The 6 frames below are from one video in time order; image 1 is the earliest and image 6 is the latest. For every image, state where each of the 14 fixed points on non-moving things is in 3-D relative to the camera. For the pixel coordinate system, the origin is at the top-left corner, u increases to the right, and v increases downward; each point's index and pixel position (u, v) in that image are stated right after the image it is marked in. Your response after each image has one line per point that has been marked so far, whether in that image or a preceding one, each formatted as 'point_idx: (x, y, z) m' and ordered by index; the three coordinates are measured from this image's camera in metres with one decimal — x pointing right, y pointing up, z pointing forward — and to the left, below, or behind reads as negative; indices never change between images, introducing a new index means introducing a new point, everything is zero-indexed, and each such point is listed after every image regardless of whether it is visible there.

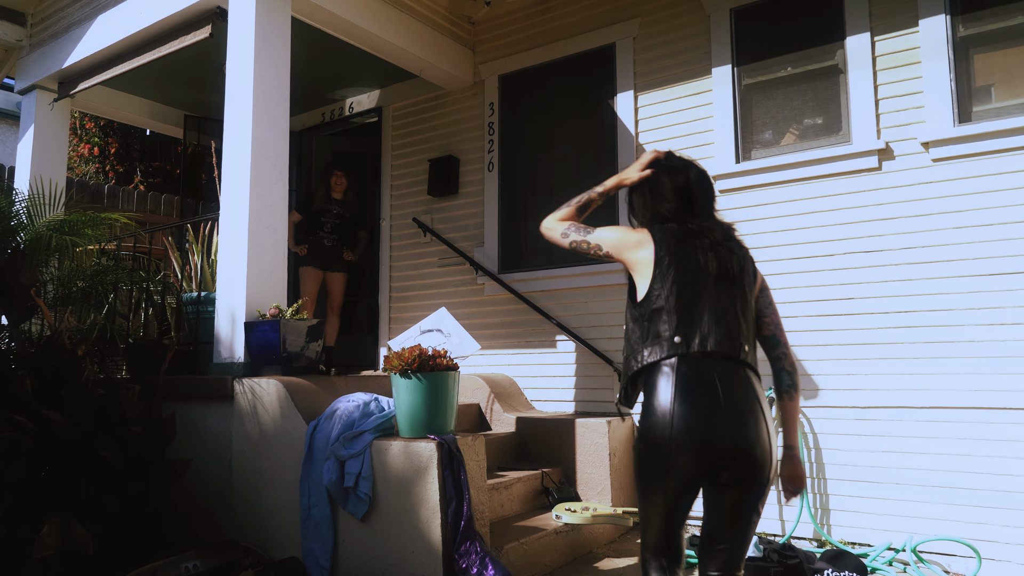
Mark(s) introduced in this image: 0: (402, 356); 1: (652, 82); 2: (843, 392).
0: (-0.5, -0.3, +3.4) m
1: (+1.0, +1.4, +5.1) m
2: (+1.9, -0.6, +4.2) m
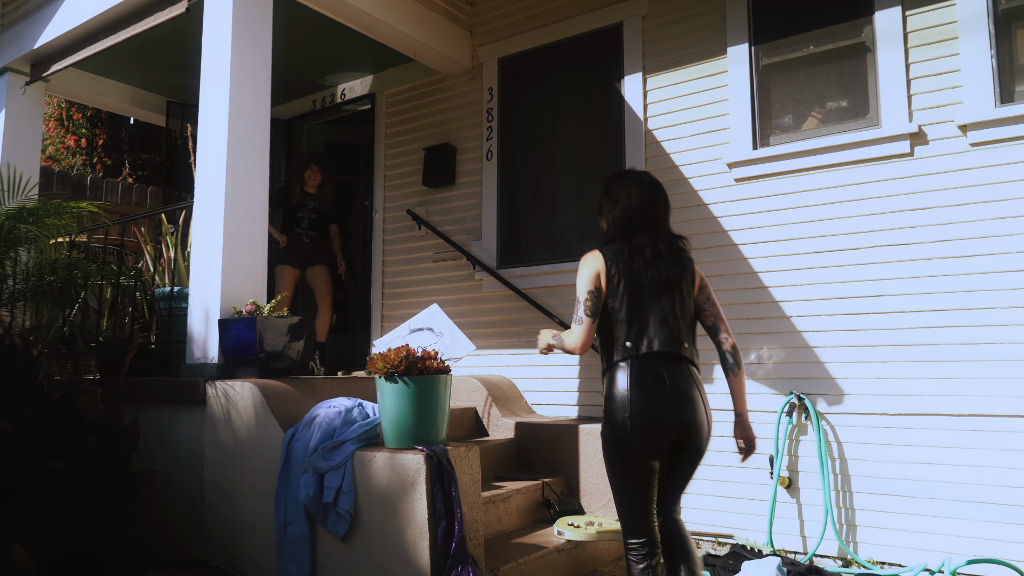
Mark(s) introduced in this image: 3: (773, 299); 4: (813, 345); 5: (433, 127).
0: (-0.5, -0.3, +3.0) m
1: (+1.0, +1.4, +4.7) m
2: (+1.8, -0.6, +3.8) m
3: (+1.5, -0.1, +4.2) m
4: (+1.6, -0.3, +4.0) m
5: (-0.6, +1.3, +5.8) m
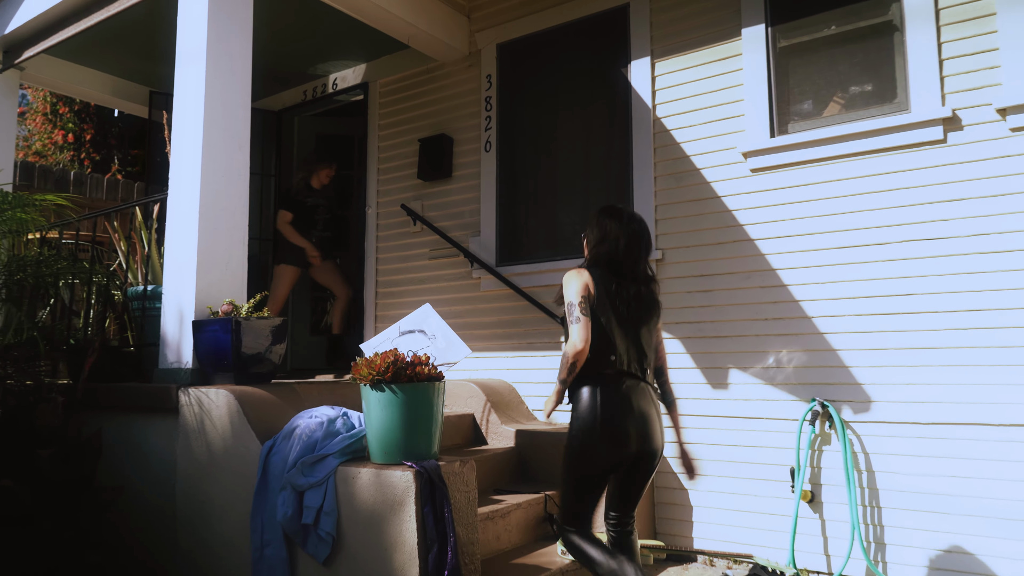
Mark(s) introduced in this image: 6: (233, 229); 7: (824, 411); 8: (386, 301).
0: (-0.5, -0.3, +2.7) m
1: (+1.0, +1.4, +4.4) m
2: (+1.8, -0.6, +3.5) m
3: (+1.5, -0.1, +3.9) m
4: (+1.6, -0.3, +3.7) m
5: (-0.6, +1.3, +5.5) m
6: (-1.4, +0.3, +3.6) m
7: (+1.5, -0.6, +3.7) m
8: (-1.0, -0.1, +5.6) m
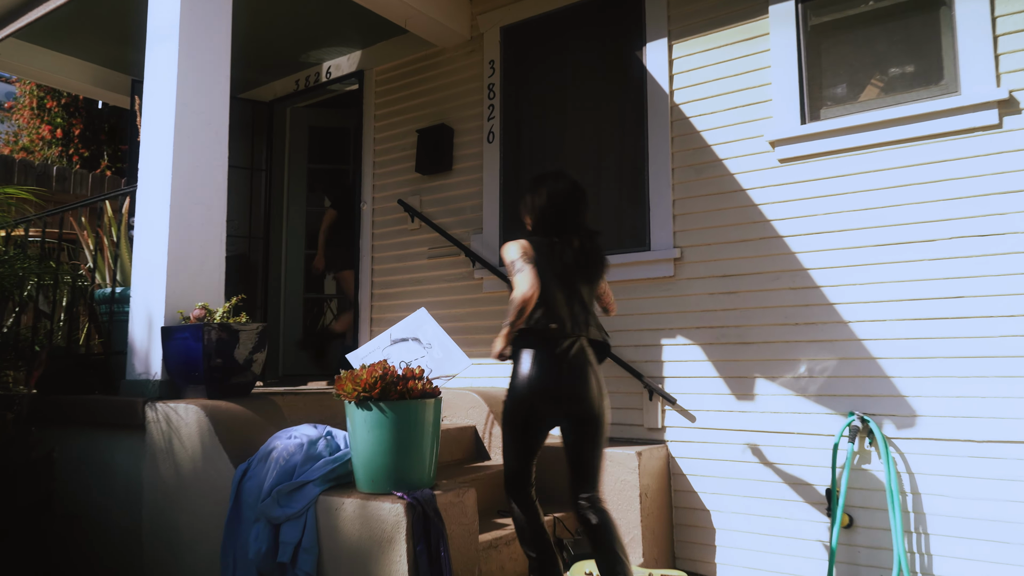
0: (-0.5, -0.3, +2.4) m
1: (+1.0, +1.4, +4.1) m
2: (+1.9, -0.6, +3.2) m
3: (+1.5, -0.1, +3.5) m
4: (+1.7, -0.3, +3.4) m
5: (-0.6, +1.3, +5.2) m
6: (-1.4, +0.3, +3.3) m
7: (+1.6, -0.6, +3.3) m
8: (-0.9, -0.1, +5.3) m
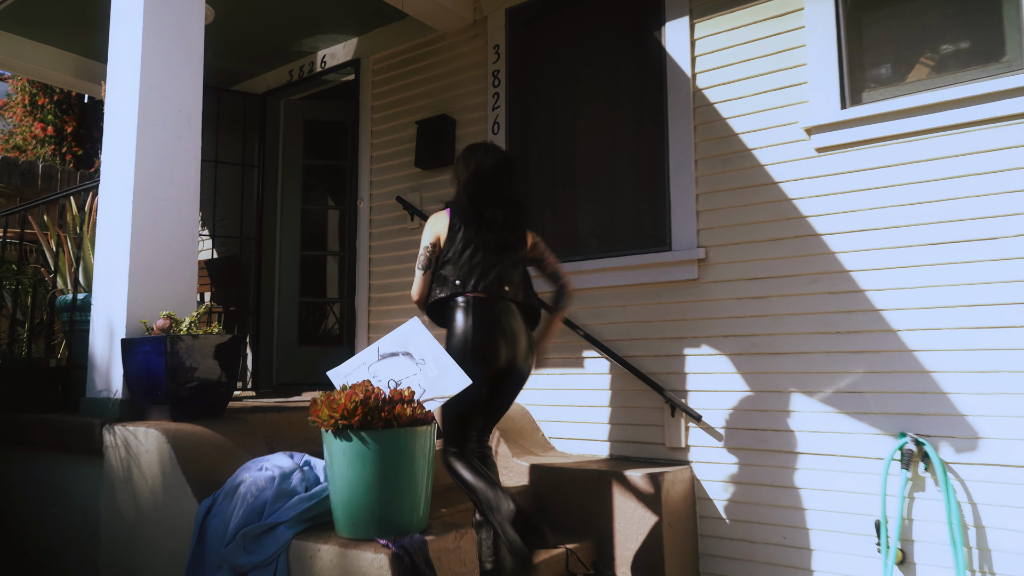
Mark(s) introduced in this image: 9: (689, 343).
0: (-0.5, -0.3, +2.0) m
1: (+1.0, +1.4, +3.7) m
2: (+1.9, -0.6, +2.8) m
3: (+1.5, -0.1, +3.1) m
4: (+1.7, -0.3, +3.0) m
5: (-0.5, +1.2, +4.8) m
6: (-1.3, +0.3, +2.9) m
7: (+1.6, -0.6, +2.9) m
8: (-0.9, -0.1, +4.9) m
9: (+0.9, -0.3, +3.6) m
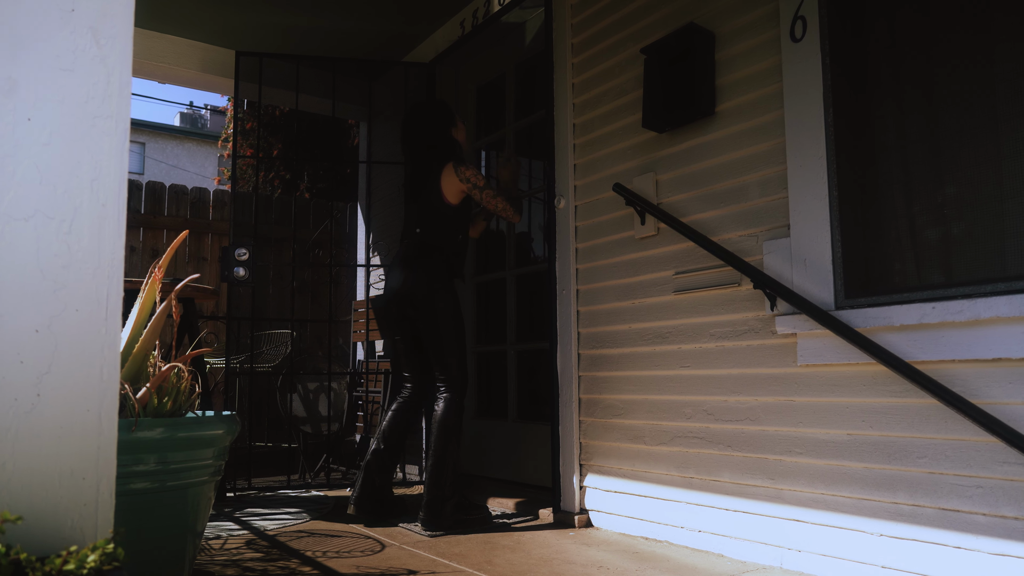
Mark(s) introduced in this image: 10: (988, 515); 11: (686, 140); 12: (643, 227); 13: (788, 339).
0: (-0.2, -0.5, +0.1) m
1: (+1.7, +1.3, +1.2) m
2: (+2.3, -0.7, 0.0) m
3: (+2.0, -0.2, +0.5) m
4: (+2.1, -0.4, +0.3) m
5: (+0.6, +1.0, +2.8) m
6: (-0.8, 0.0, +1.2) m
7: (+2.0, -0.7, +0.3) m
8: (+0.3, -0.3, +3.0) m
9: (+1.5, -0.4, +1.1) m
10: (+1.1, -0.5, +1.8) m
11: (+0.6, +0.5, +2.6) m
12: (+0.5, +0.2, +2.8) m
13: (+0.8, -0.1, +2.2) m
